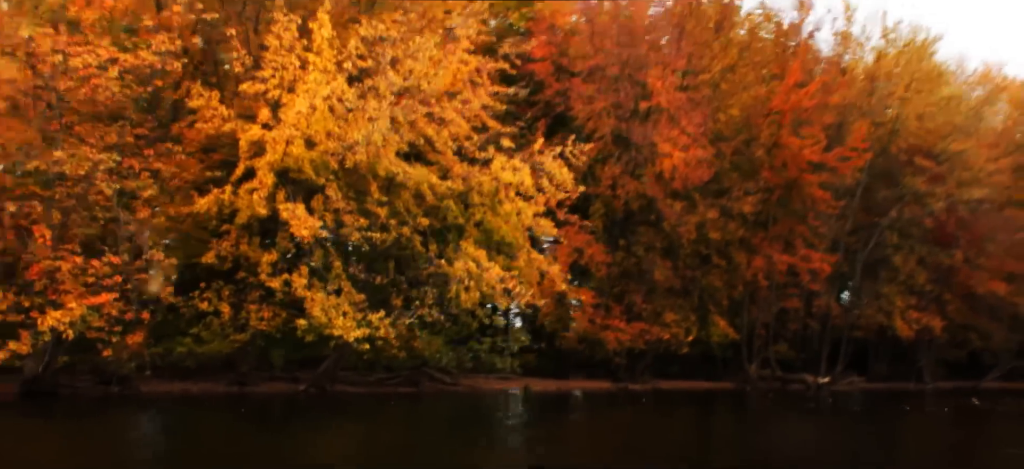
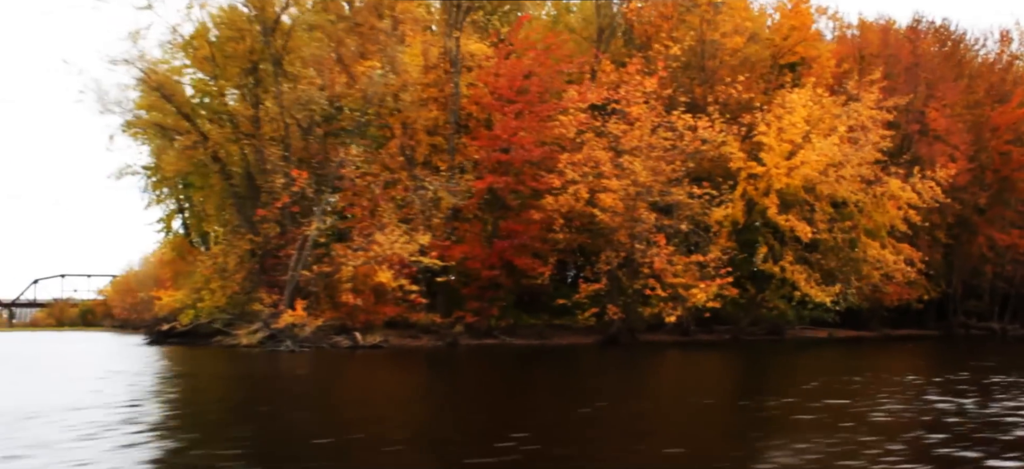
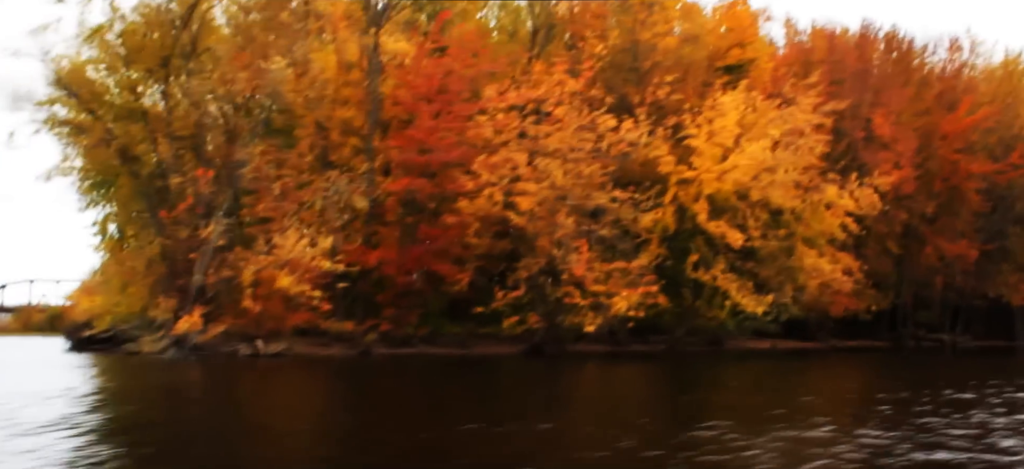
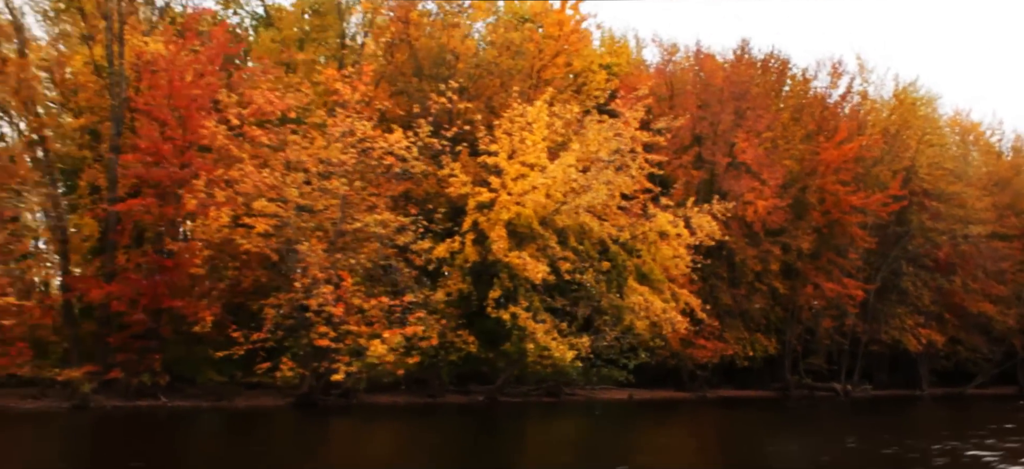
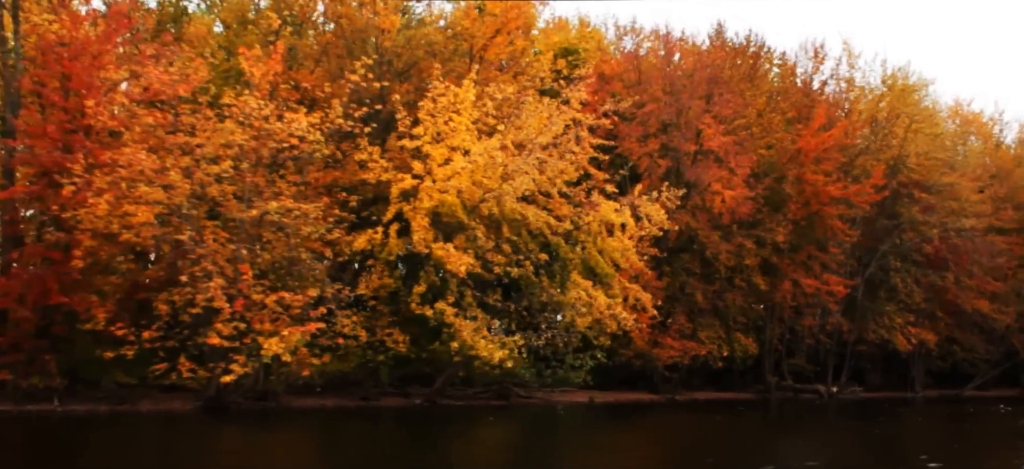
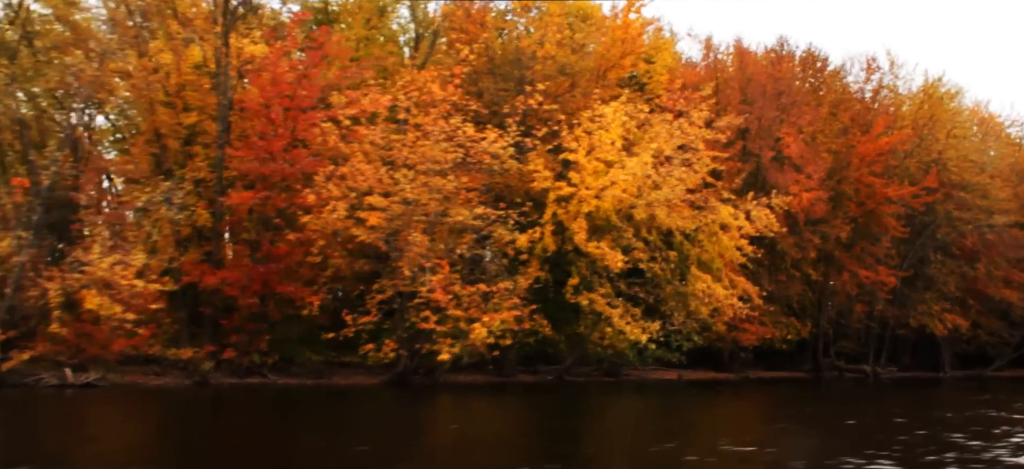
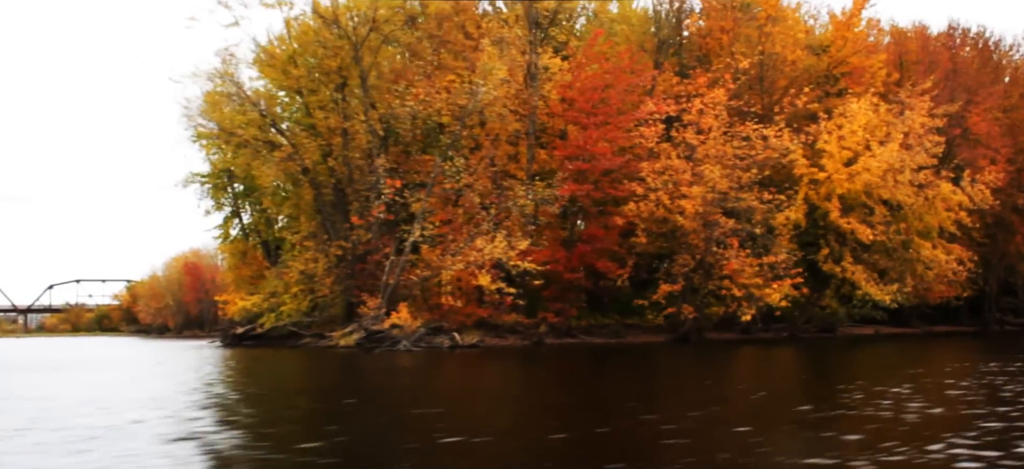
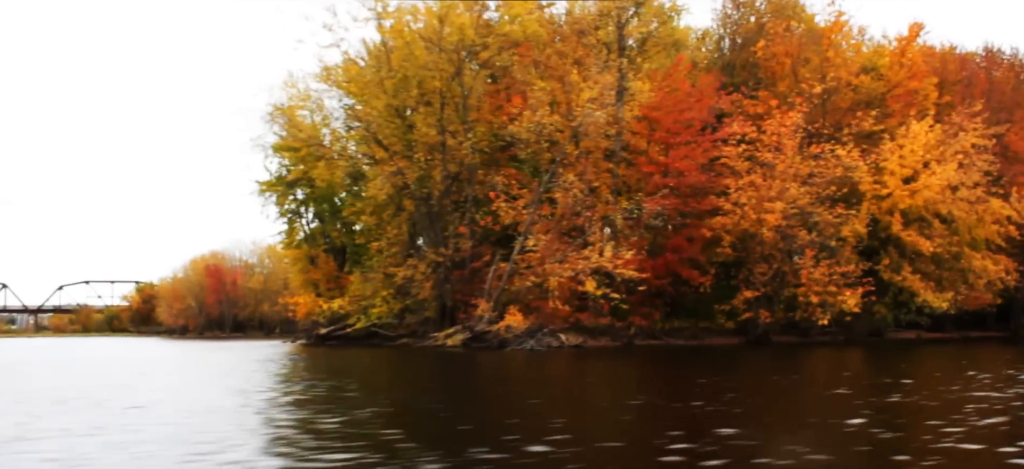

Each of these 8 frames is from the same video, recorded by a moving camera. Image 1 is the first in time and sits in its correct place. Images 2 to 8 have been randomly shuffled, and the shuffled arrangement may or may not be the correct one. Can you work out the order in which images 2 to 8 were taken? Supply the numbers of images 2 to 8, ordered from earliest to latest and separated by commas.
5, 4, 6, 3, 2, 7, 8
